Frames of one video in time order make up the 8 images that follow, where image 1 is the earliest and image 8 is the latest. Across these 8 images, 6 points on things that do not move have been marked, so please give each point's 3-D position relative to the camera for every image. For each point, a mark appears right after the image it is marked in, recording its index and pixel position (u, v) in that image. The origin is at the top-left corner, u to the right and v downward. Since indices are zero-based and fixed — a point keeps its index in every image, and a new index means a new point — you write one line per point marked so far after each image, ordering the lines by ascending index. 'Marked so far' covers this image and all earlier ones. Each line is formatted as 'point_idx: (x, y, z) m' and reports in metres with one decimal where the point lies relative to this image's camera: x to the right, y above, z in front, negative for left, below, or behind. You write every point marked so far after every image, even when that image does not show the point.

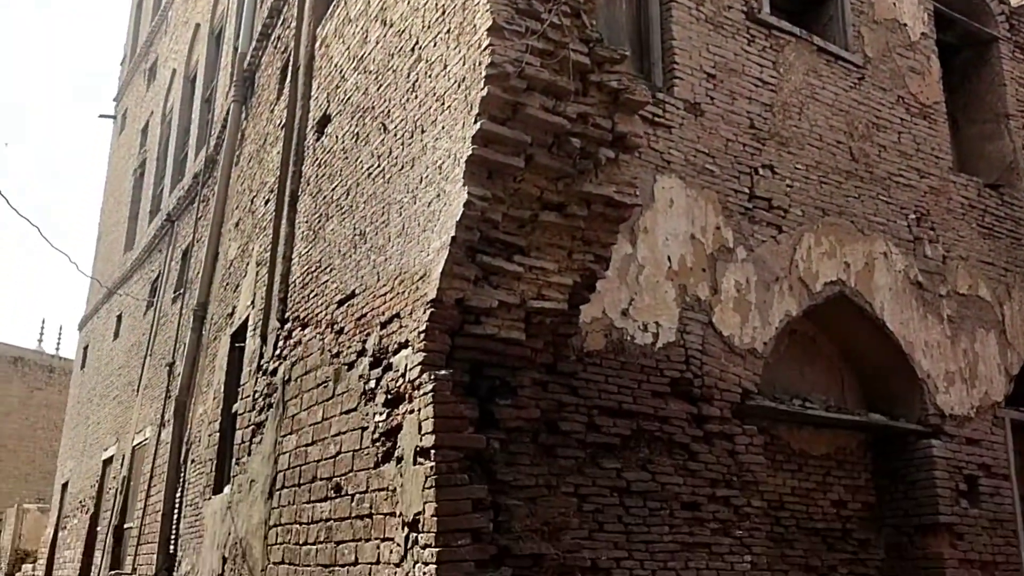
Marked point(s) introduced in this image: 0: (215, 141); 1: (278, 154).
0: (-2.3, +1.2, +8.9) m
1: (-1.5, +0.8, +7.1) m
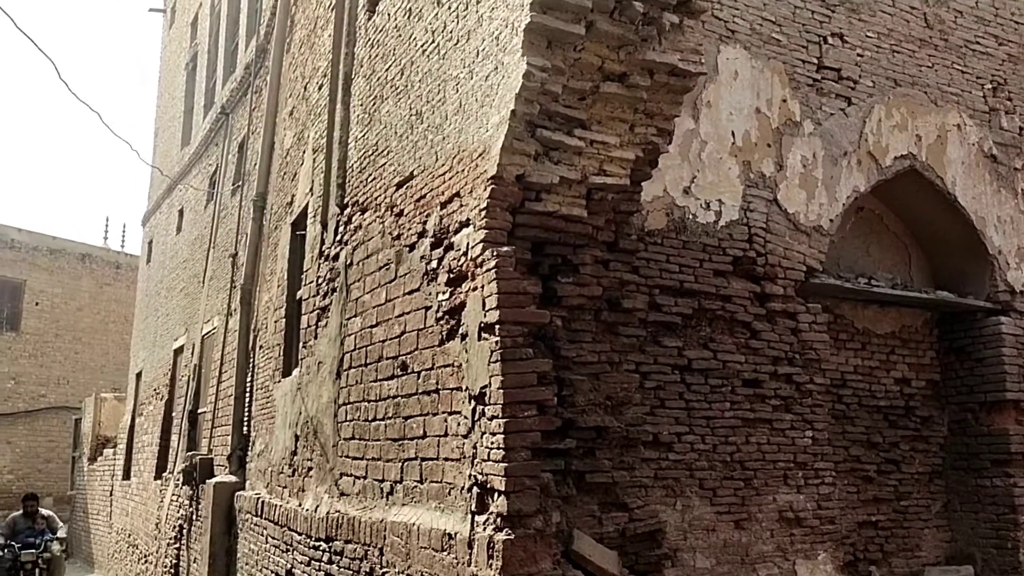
0: (-1.8, +2.0, +8.8) m
1: (-1.1, +1.6, +7.0) m
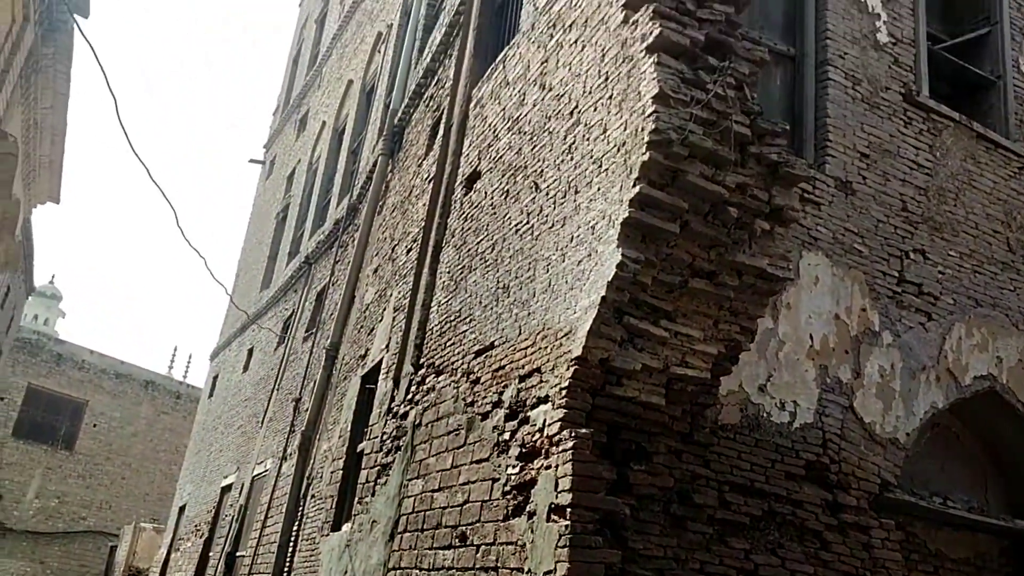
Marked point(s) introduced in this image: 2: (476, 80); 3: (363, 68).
0: (-1.2, +0.8, +9.1) m
1: (-0.6, +0.5, +7.1) m
2: (-0.2, +1.3, +7.0) m
3: (-1.6, +2.6, +11.6) m
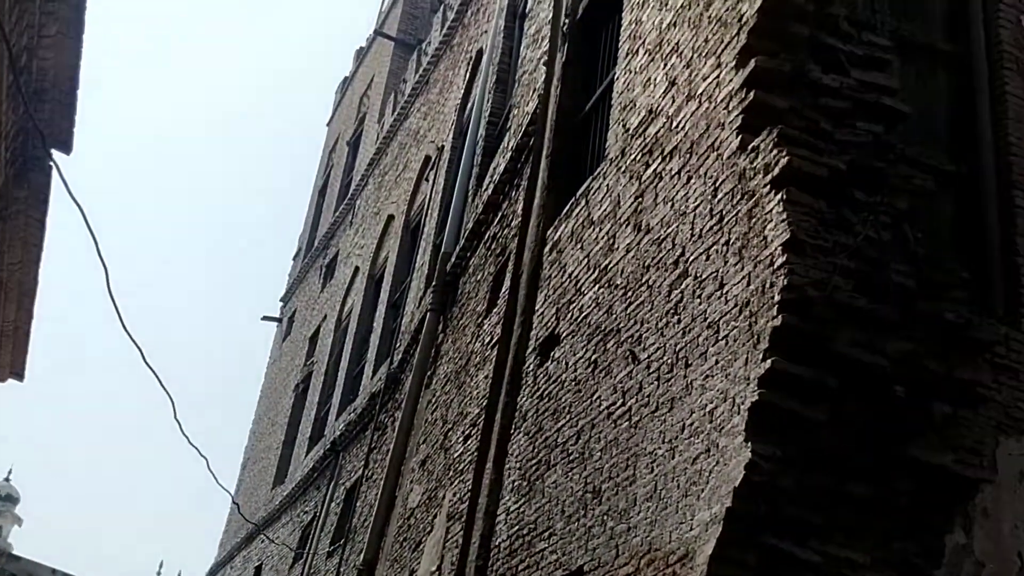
0: (-0.8, -0.5, +7.7) m
1: (-0.2, -0.5, +5.7) m
2: (+0.2, +0.3, +5.6) m
3: (-1.1, +0.8, +10.5) m
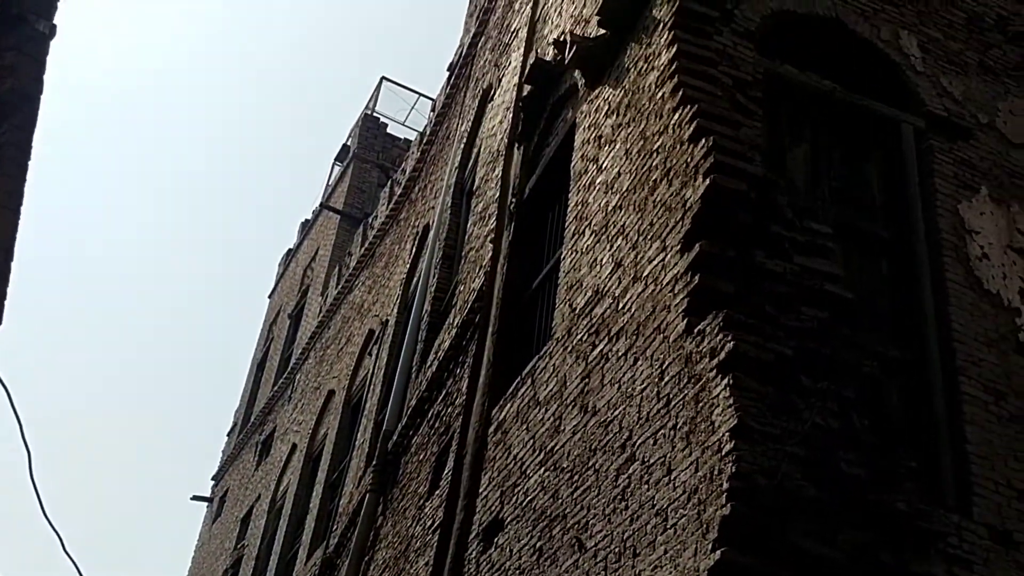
0: (-1.2, -1.7, +7.3) m
1: (-0.4, -1.4, +5.4) m
2: (-0.1, -0.6, +5.5) m
3: (-1.6, -0.8, +10.3) m
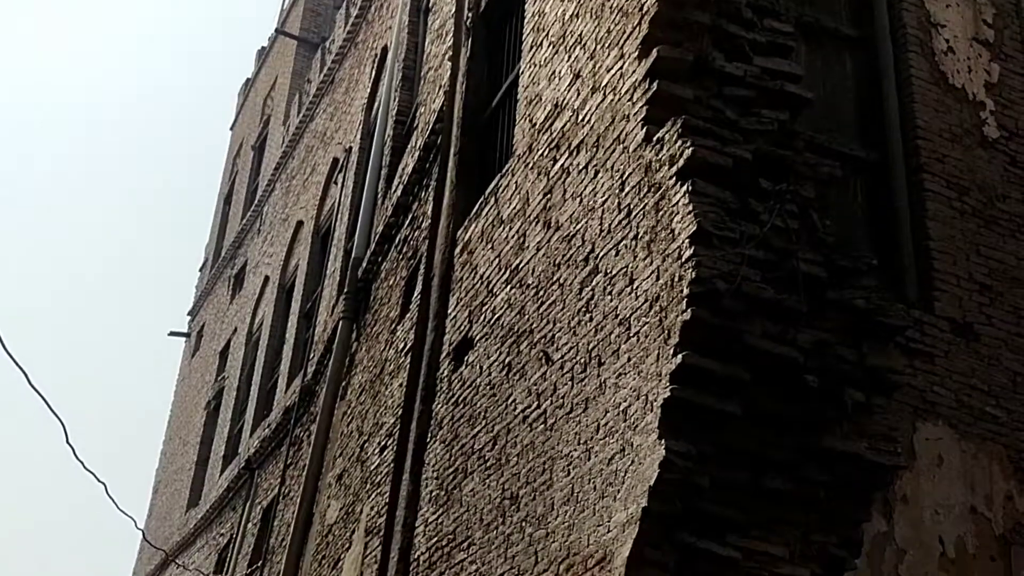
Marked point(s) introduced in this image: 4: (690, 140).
0: (-1.3, -0.6, +7.5) m
1: (-0.6, -0.5, +5.5) m
2: (-0.3, +0.3, +5.5) m
3: (-1.8, +0.8, +10.3) m
4: (+0.6, +0.5, +3.9) m
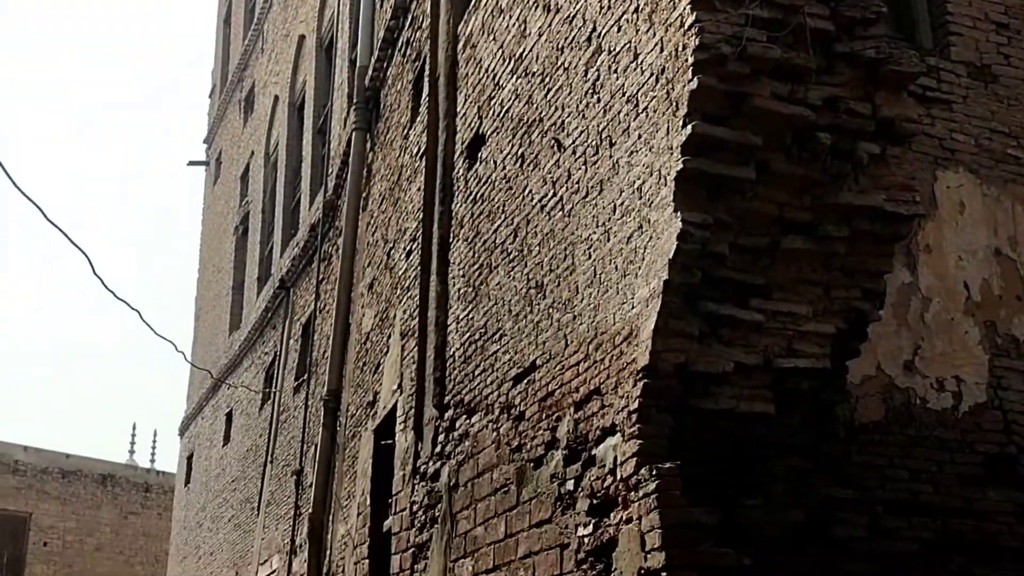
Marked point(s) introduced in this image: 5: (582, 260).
0: (-1.1, +0.7, +7.5) m
1: (-0.5, +0.5, +5.6) m
2: (-0.2, +1.3, +5.4) m
3: (-1.7, +2.4, +10.1) m
4: (+0.6, +1.3, +3.7) m
5: (+0.3, +0.1, +4.1) m
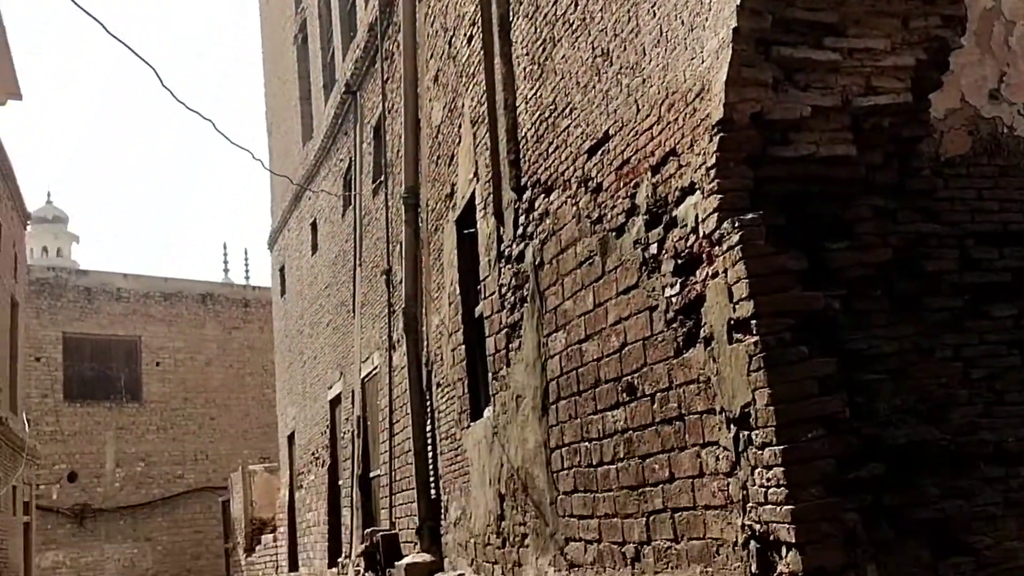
0: (-0.7, +1.9, +7.4) m
1: (-0.2, +1.5, +5.5) m
2: (-0.1, +2.3, +5.1) m
3: (-1.3, +4.0, +9.7) m
4: (+0.7, +2.2, +3.4) m
5: (+0.5, +1.0, +4.0) m
